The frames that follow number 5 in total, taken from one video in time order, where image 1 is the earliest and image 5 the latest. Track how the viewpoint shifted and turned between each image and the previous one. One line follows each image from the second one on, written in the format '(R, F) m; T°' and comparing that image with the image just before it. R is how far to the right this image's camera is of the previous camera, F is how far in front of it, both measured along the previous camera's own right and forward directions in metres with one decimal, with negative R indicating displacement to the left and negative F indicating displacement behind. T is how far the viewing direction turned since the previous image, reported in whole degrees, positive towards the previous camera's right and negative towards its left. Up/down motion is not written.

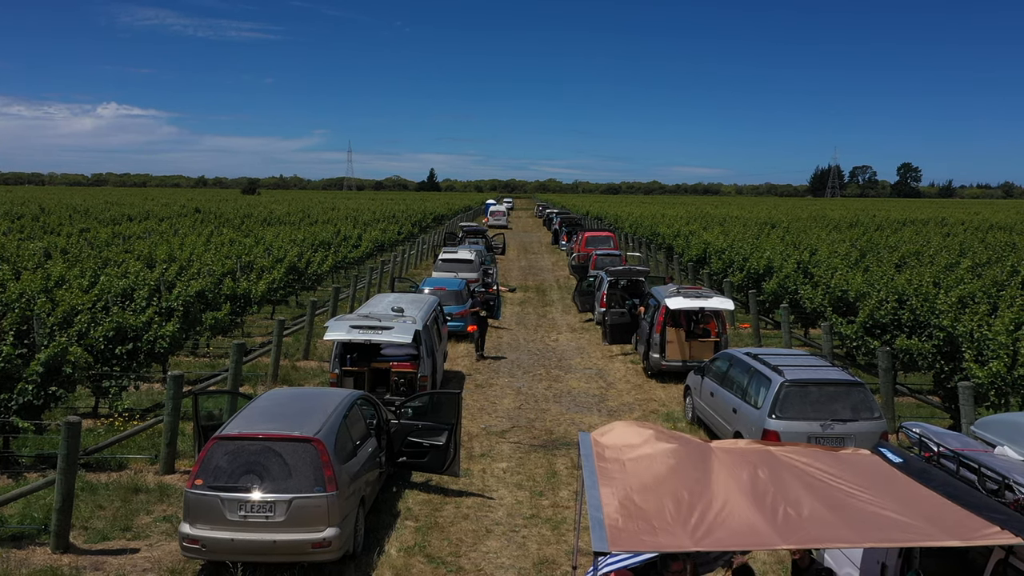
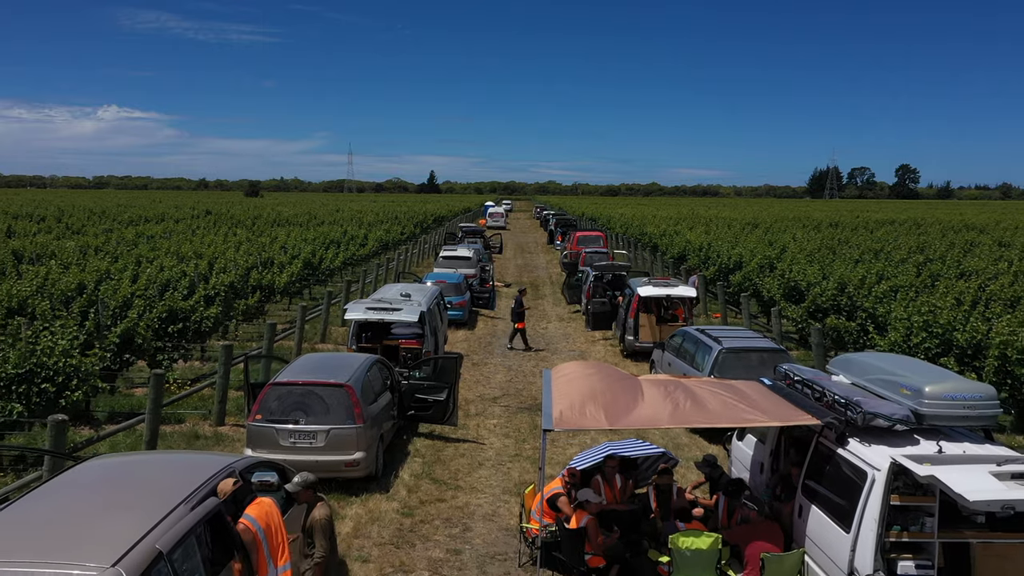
(+0.2, -1.9) m; 0°
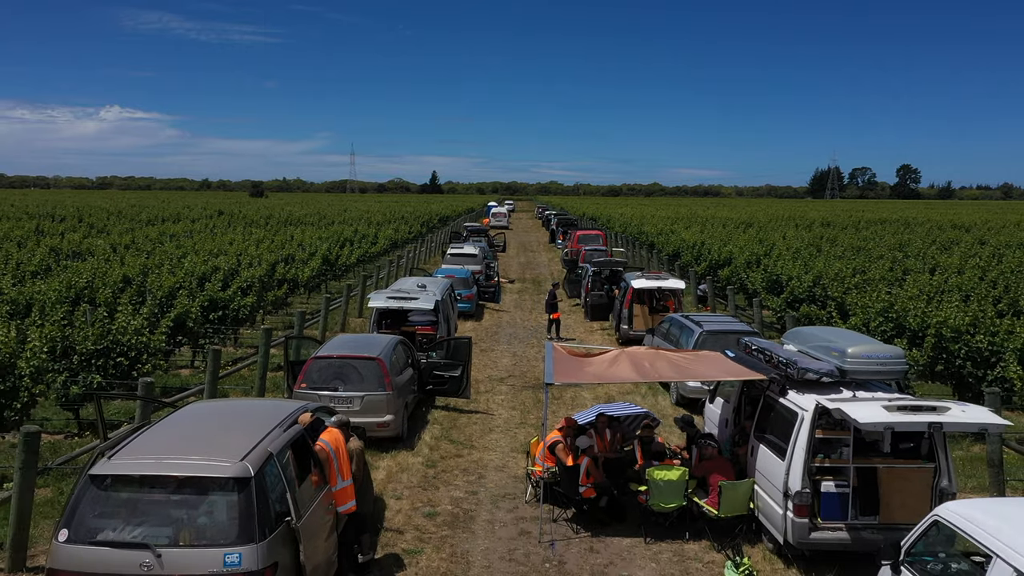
(-0.1, -1.4) m; 0°
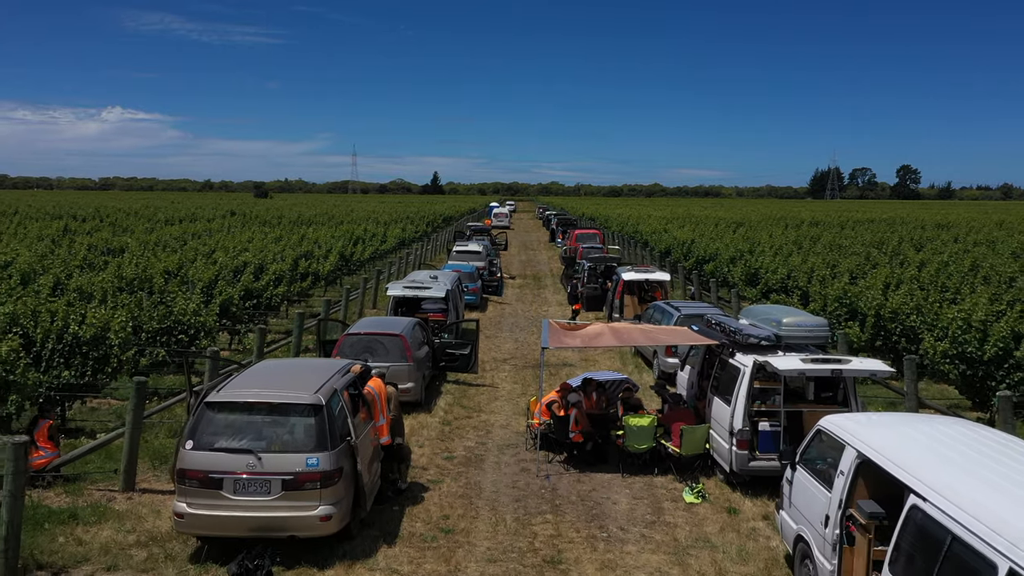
(0.0, -1.7) m; 0°
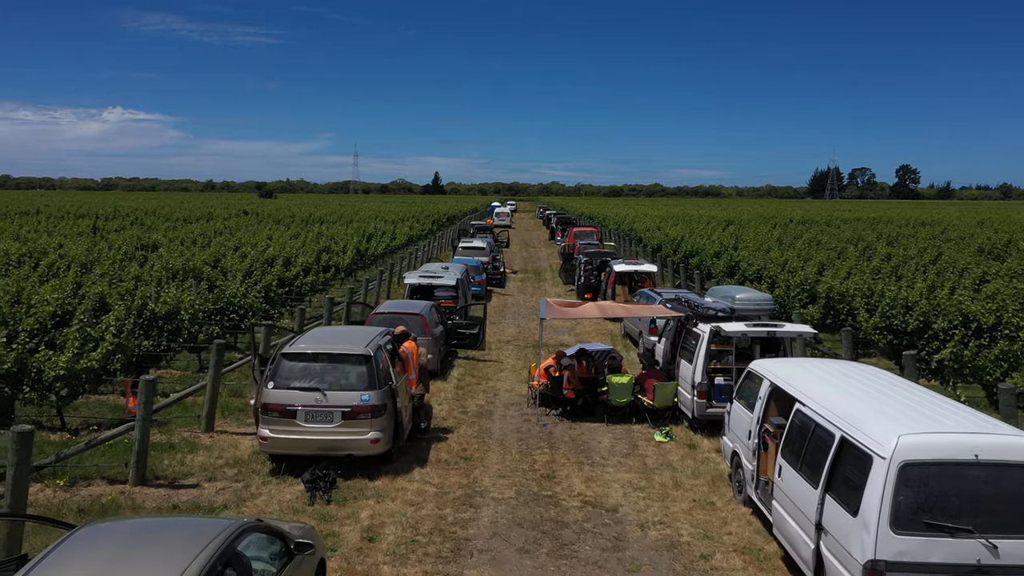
(-0.1, -1.9) m; 0°
